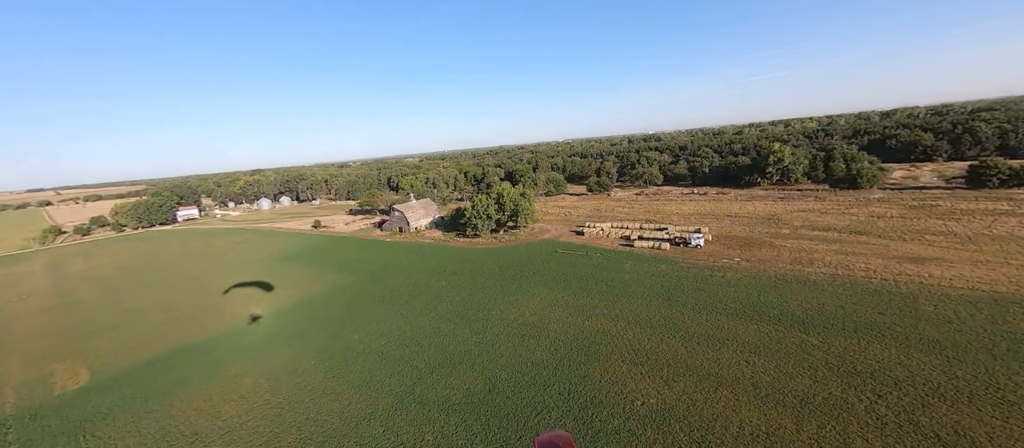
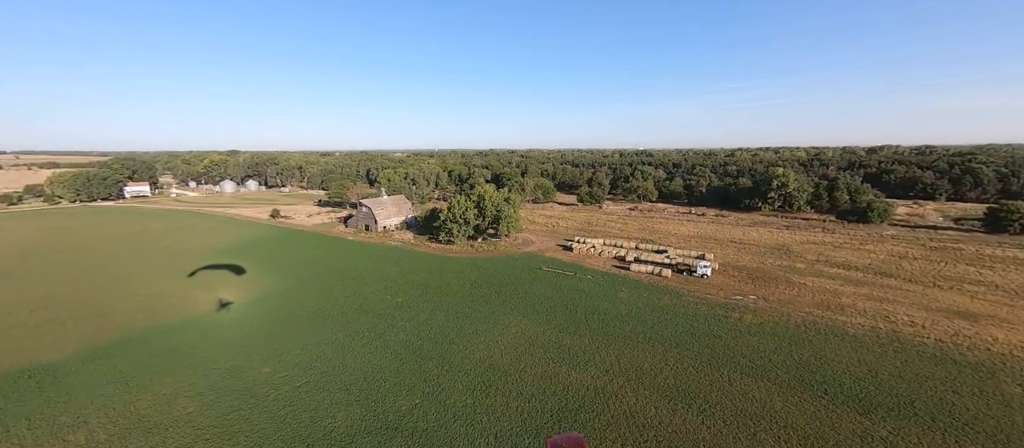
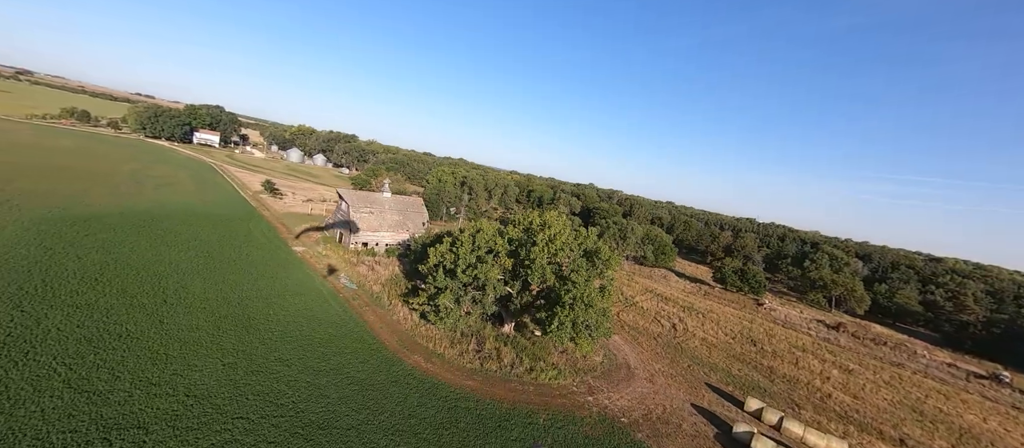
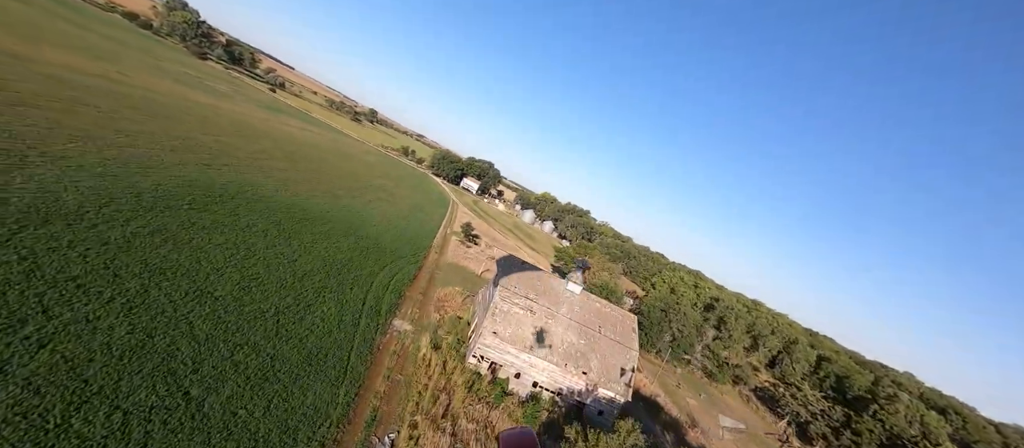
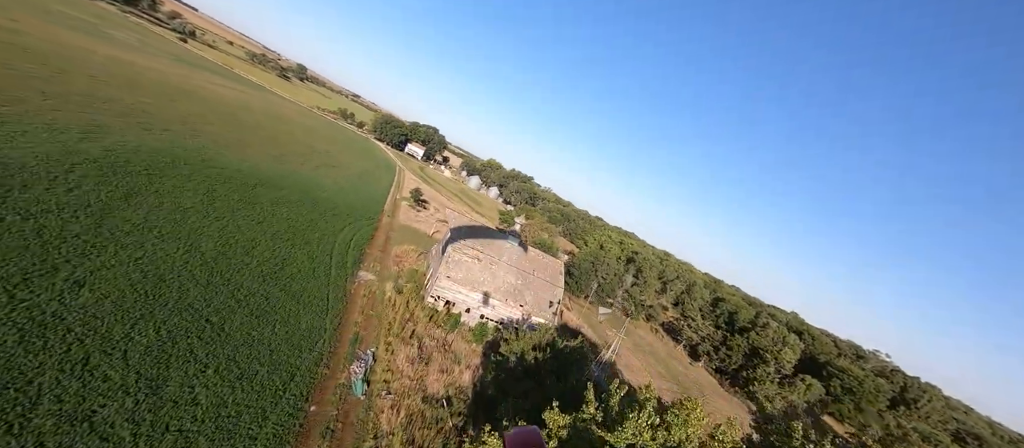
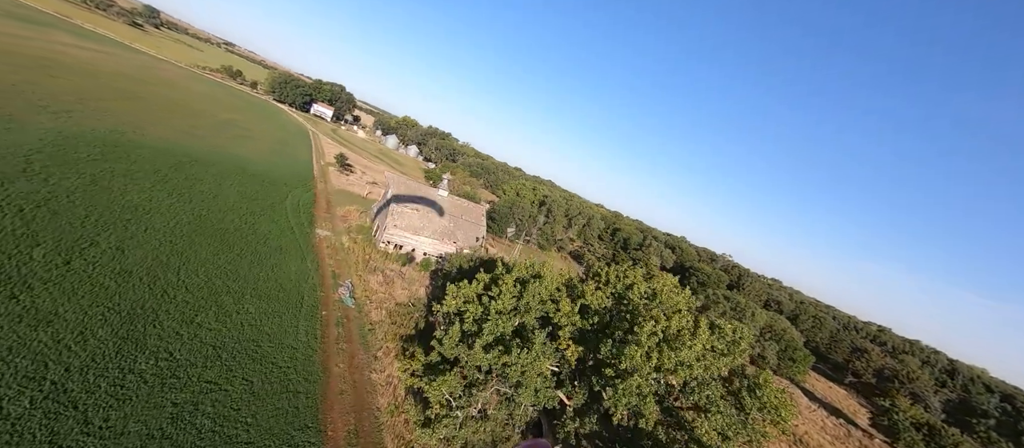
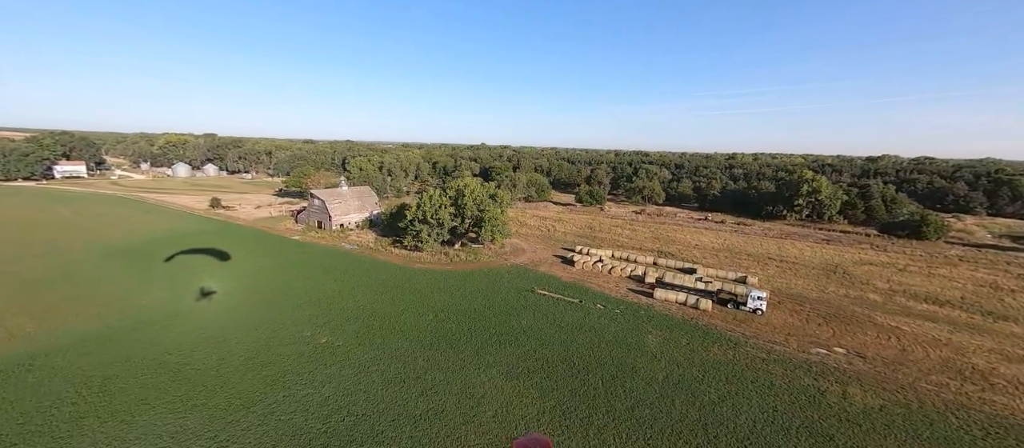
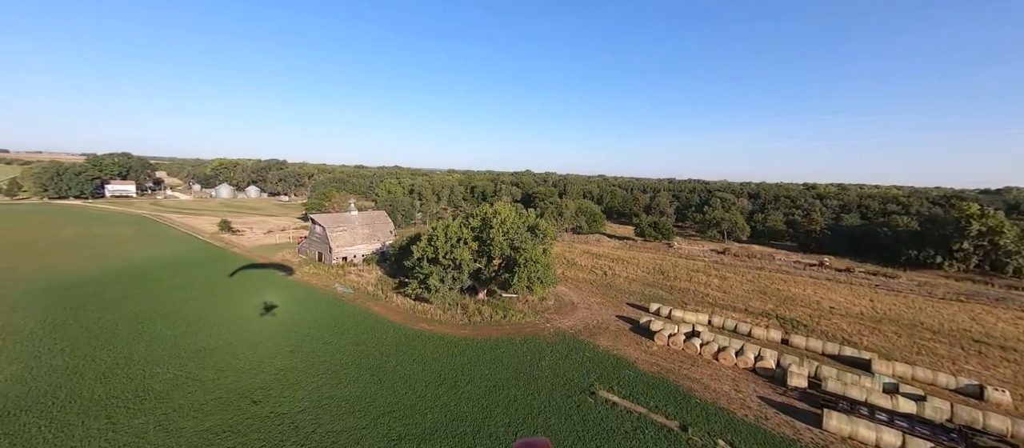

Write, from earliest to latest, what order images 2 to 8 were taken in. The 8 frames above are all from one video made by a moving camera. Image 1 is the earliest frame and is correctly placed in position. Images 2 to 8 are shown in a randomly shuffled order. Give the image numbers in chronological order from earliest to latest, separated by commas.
2, 7, 8, 3, 6, 5, 4
